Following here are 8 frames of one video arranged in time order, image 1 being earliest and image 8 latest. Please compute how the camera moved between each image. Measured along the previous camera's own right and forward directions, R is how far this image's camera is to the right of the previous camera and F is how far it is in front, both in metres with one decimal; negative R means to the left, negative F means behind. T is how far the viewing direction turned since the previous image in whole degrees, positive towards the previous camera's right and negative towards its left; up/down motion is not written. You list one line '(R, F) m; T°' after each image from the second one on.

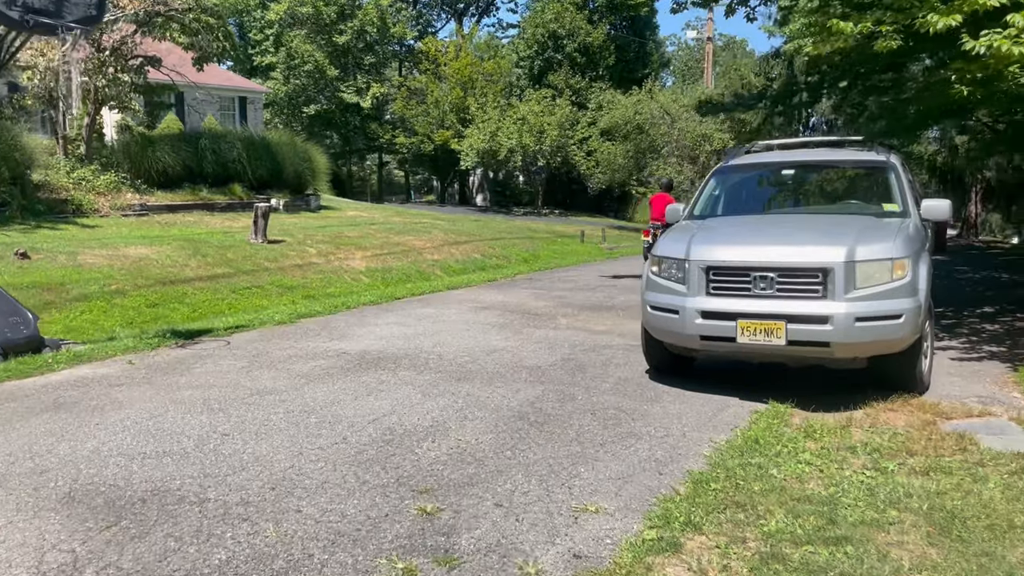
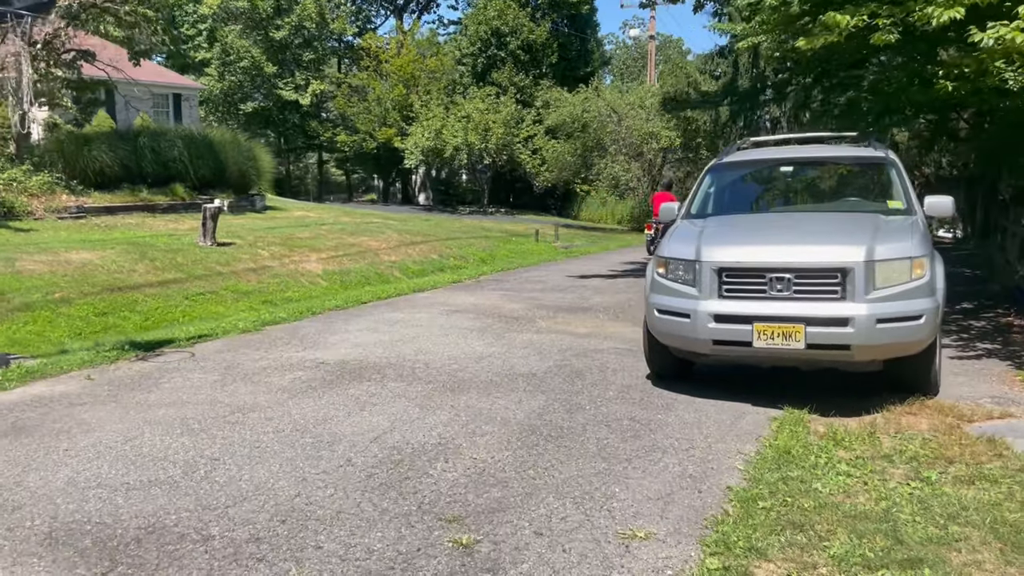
(-0.4, +0.3) m; +4°
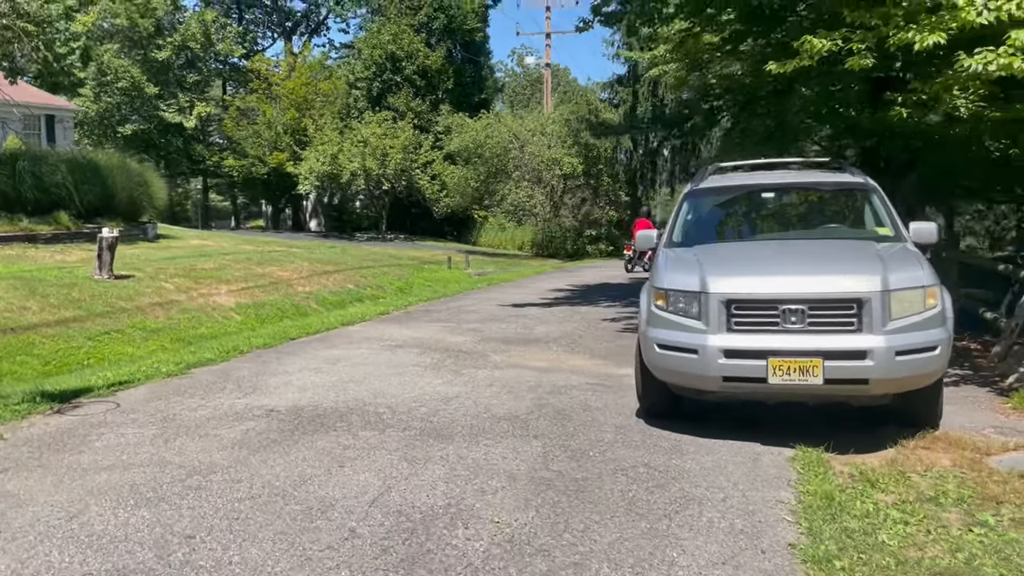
(-0.7, +0.5) m; +7°
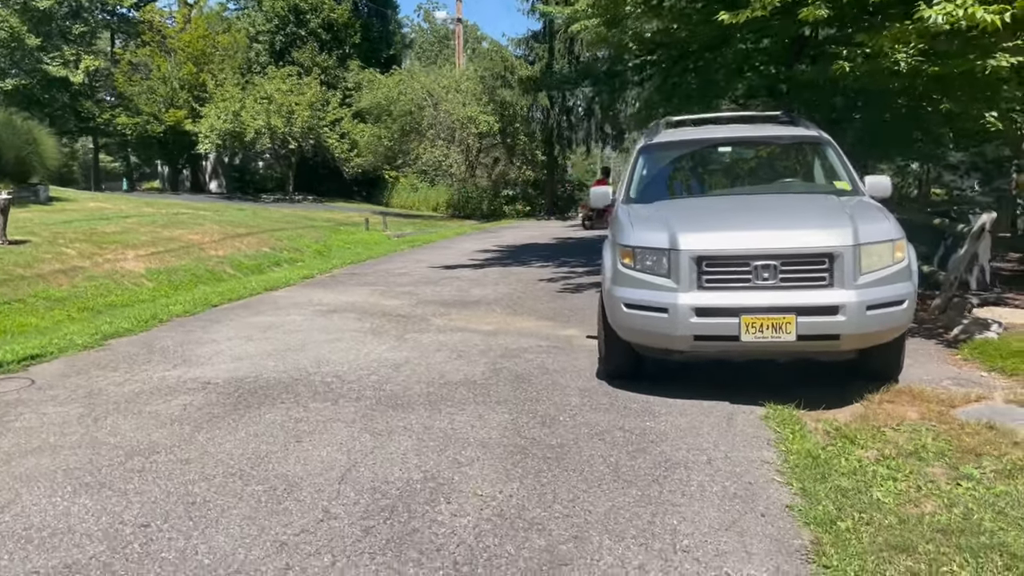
(-0.3, +0.3) m; +6°
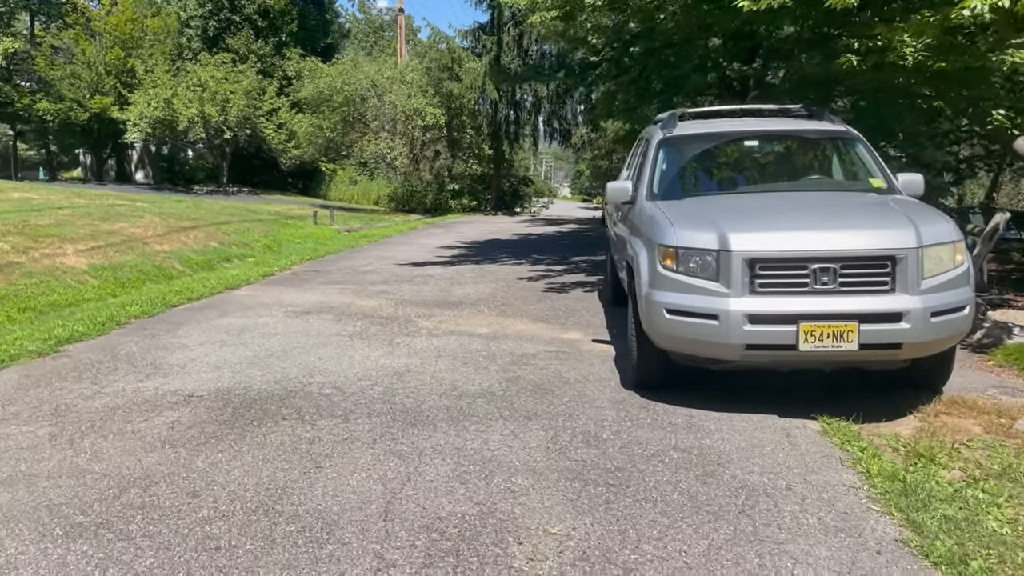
(-0.6, +0.5) m; +4°
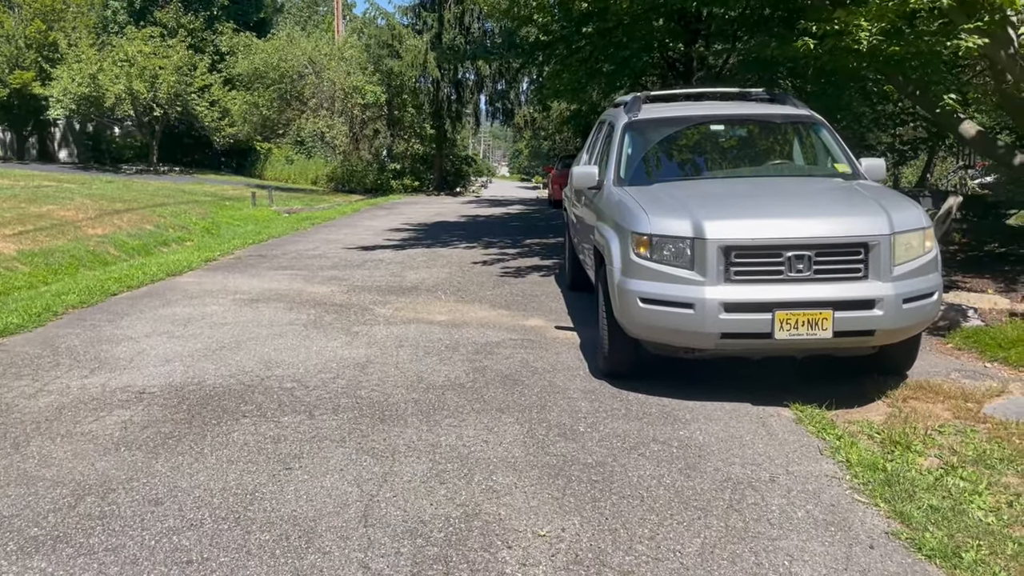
(-0.2, +0.2) m; +4°
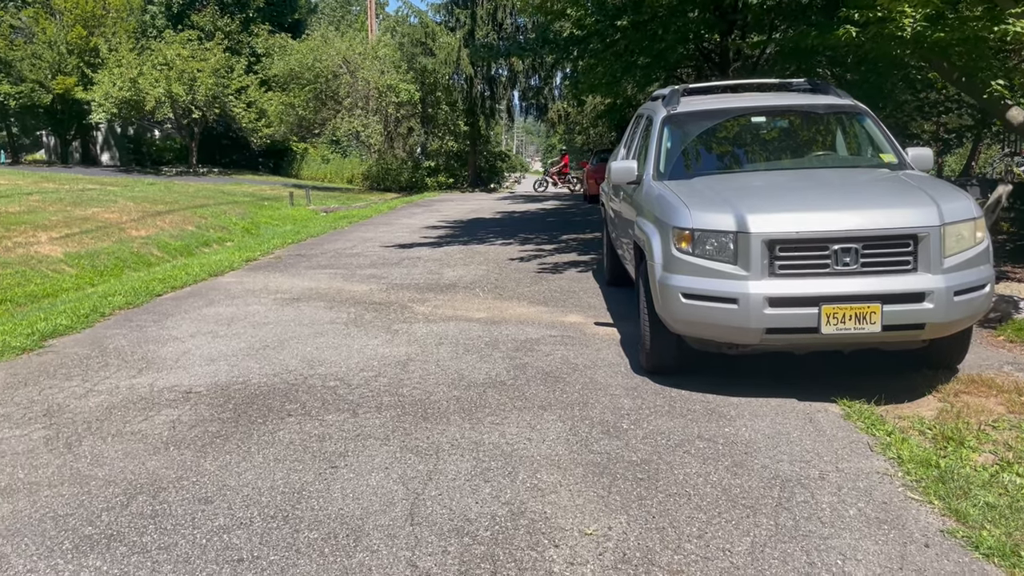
(0.0, 0.0) m; -2°
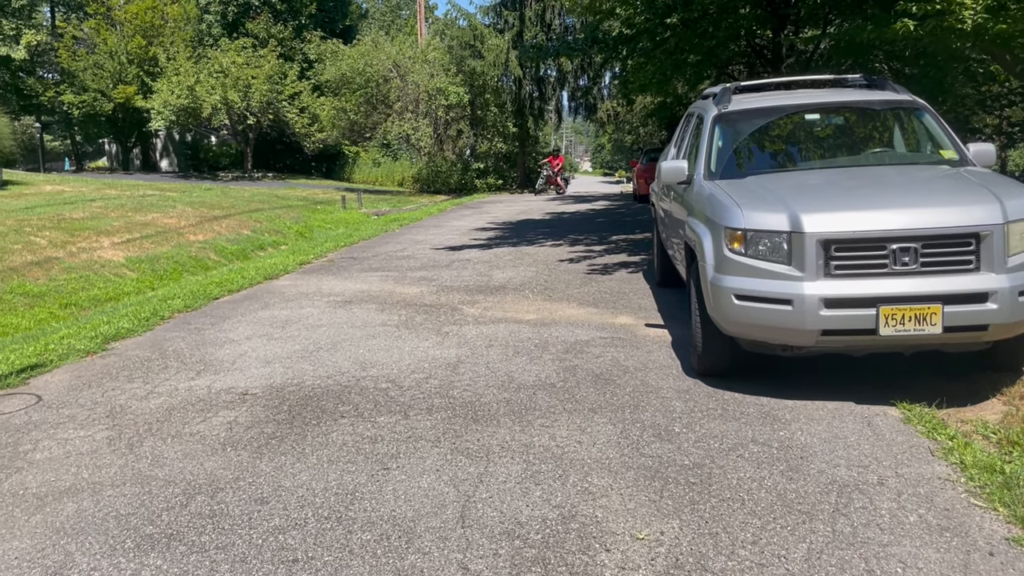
(0.0, 0.0) m; -3°
